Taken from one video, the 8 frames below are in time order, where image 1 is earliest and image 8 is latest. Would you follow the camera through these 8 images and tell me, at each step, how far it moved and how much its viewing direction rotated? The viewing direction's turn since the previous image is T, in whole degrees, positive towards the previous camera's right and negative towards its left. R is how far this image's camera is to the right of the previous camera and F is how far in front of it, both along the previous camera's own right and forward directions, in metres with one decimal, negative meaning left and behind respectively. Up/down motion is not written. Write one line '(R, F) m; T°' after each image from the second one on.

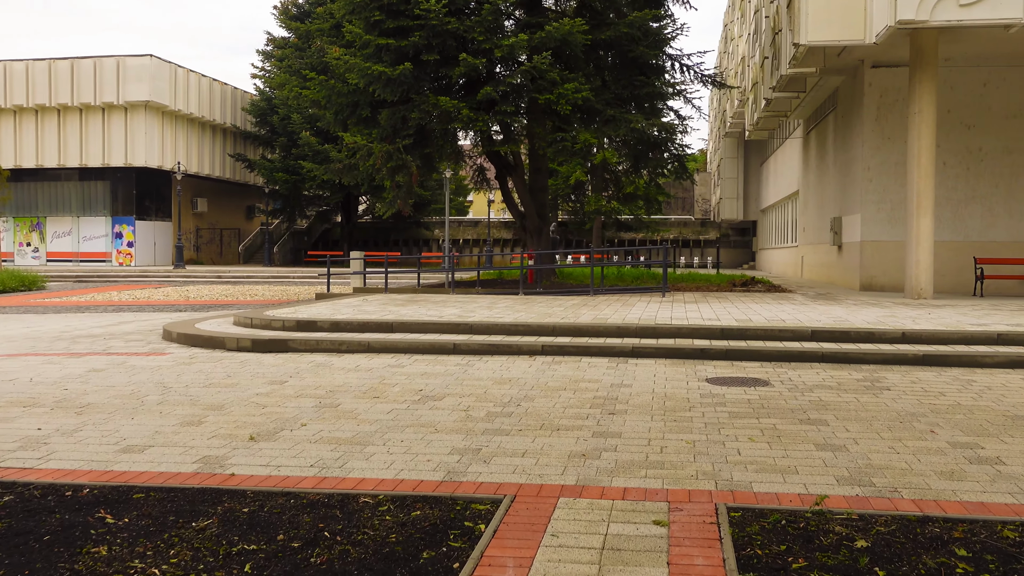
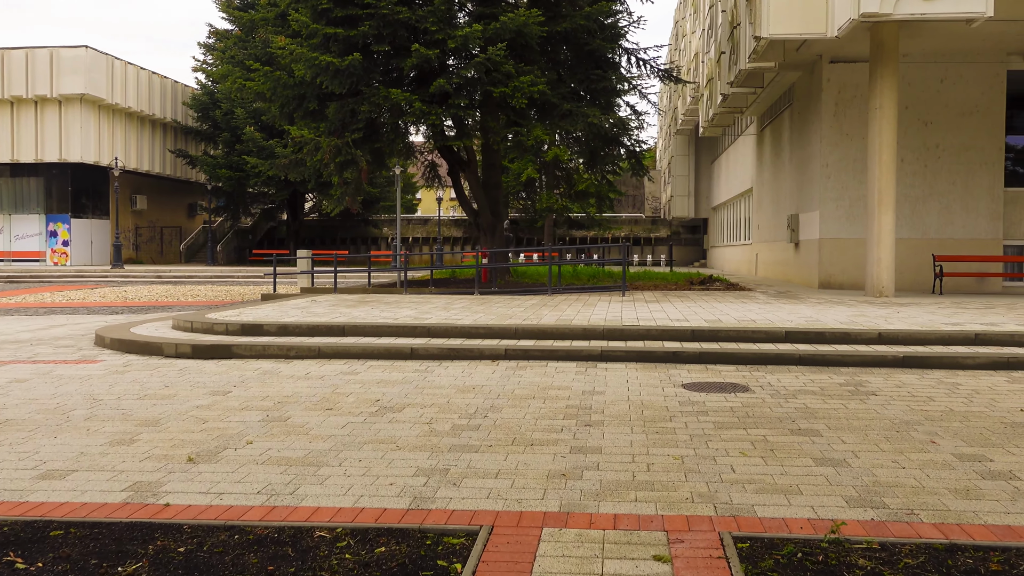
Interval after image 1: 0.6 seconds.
(-0.1, +0.6) m; +3°
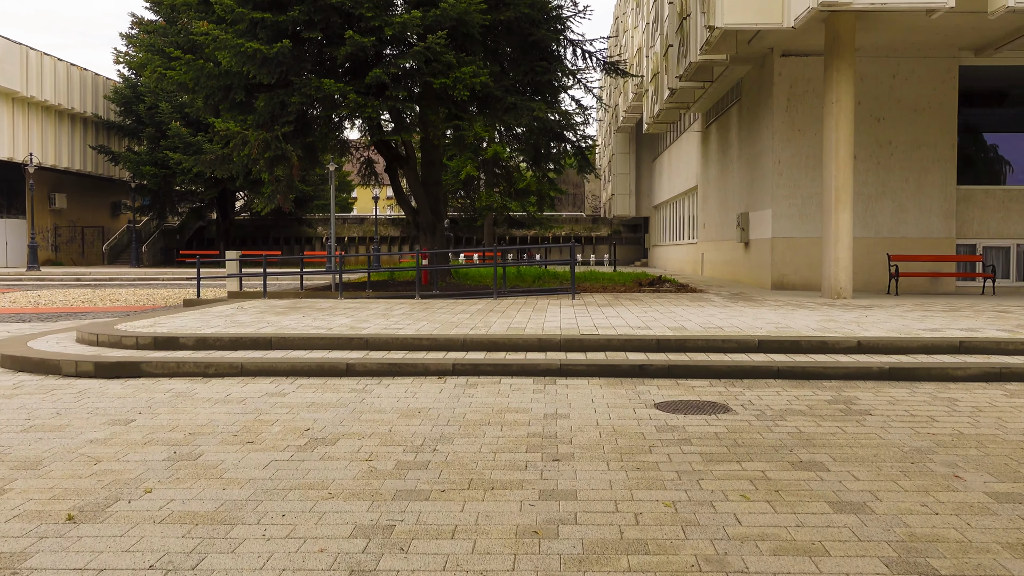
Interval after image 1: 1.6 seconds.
(-0.1, +1.0) m; +4°
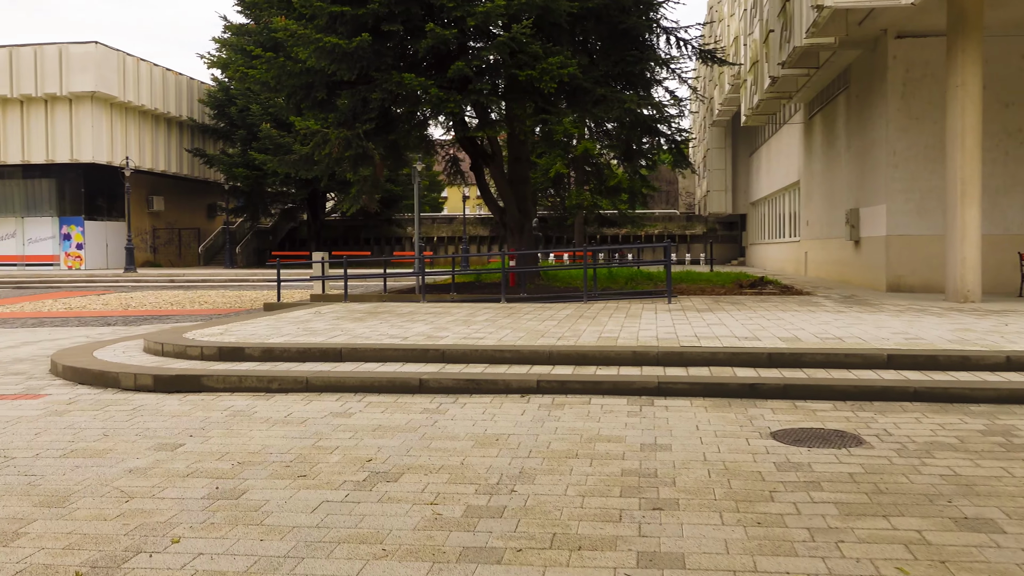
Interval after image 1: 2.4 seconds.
(0.0, +0.9) m; -5°
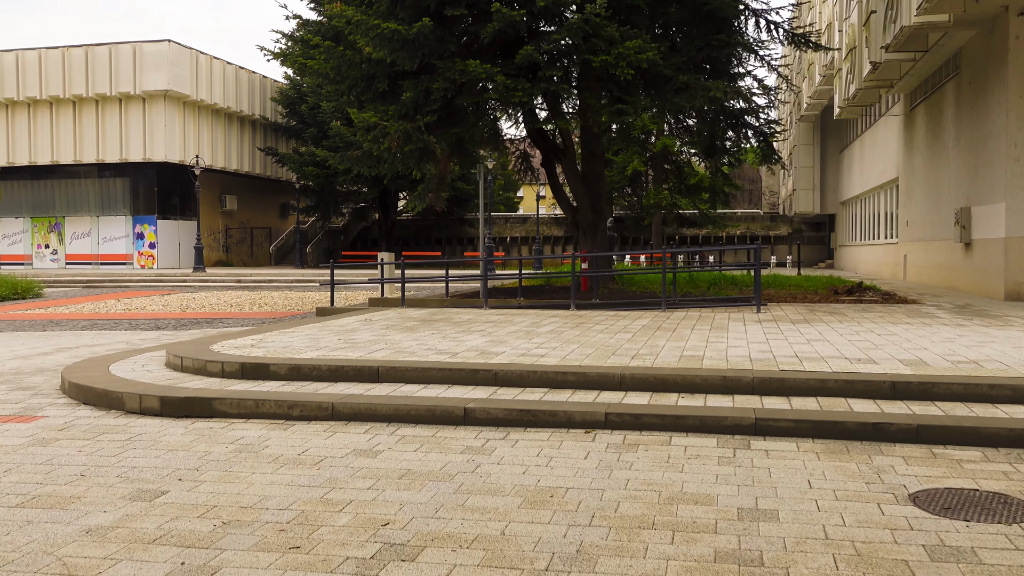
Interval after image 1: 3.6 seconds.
(+0.1, +1.3) m; -5°
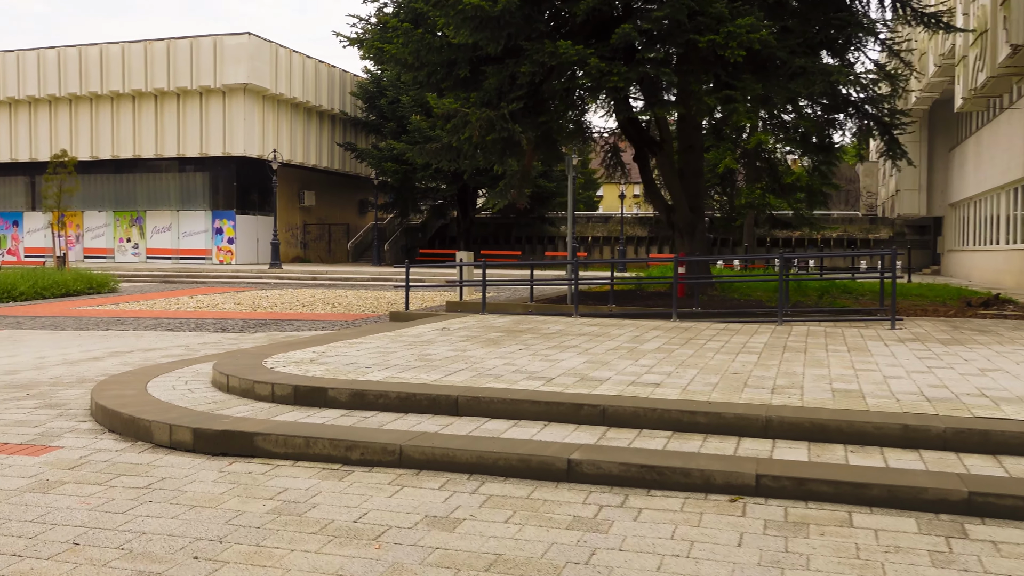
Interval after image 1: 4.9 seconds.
(-0.2, +1.4) m; -5°
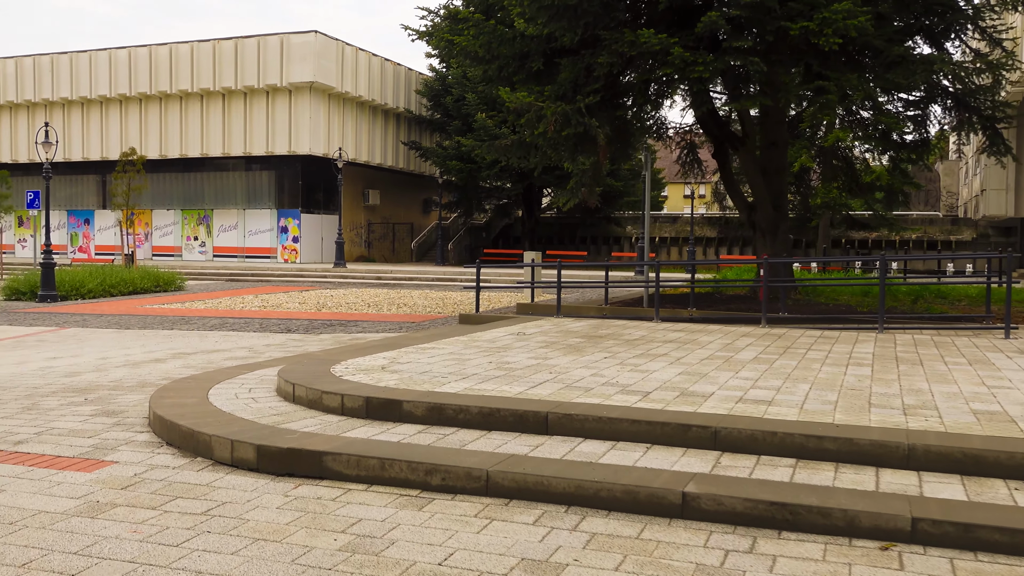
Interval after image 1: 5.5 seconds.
(-0.2, +0.6) m; -4°
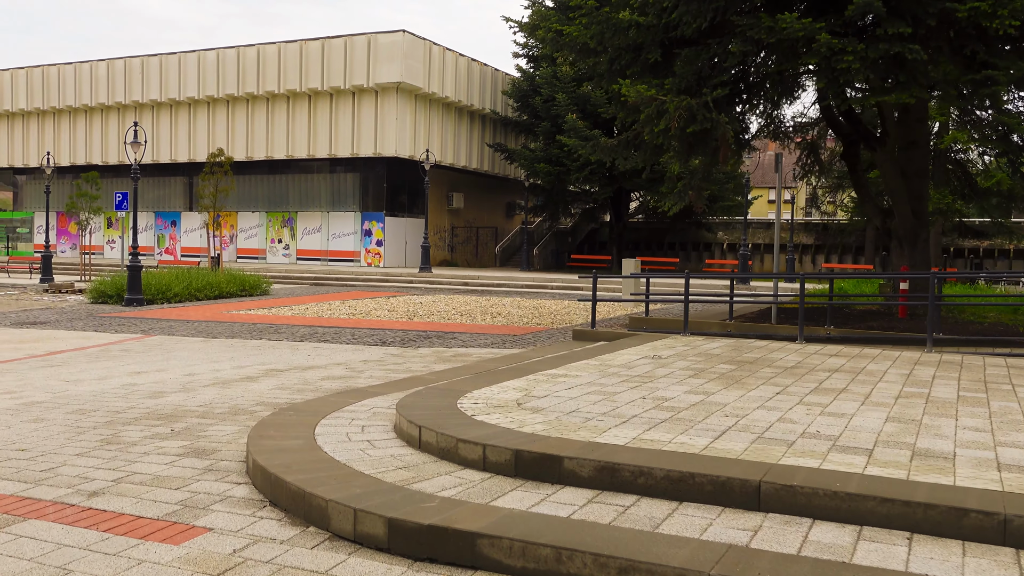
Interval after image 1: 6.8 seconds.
(-0.6, +1.2) m; -4°
